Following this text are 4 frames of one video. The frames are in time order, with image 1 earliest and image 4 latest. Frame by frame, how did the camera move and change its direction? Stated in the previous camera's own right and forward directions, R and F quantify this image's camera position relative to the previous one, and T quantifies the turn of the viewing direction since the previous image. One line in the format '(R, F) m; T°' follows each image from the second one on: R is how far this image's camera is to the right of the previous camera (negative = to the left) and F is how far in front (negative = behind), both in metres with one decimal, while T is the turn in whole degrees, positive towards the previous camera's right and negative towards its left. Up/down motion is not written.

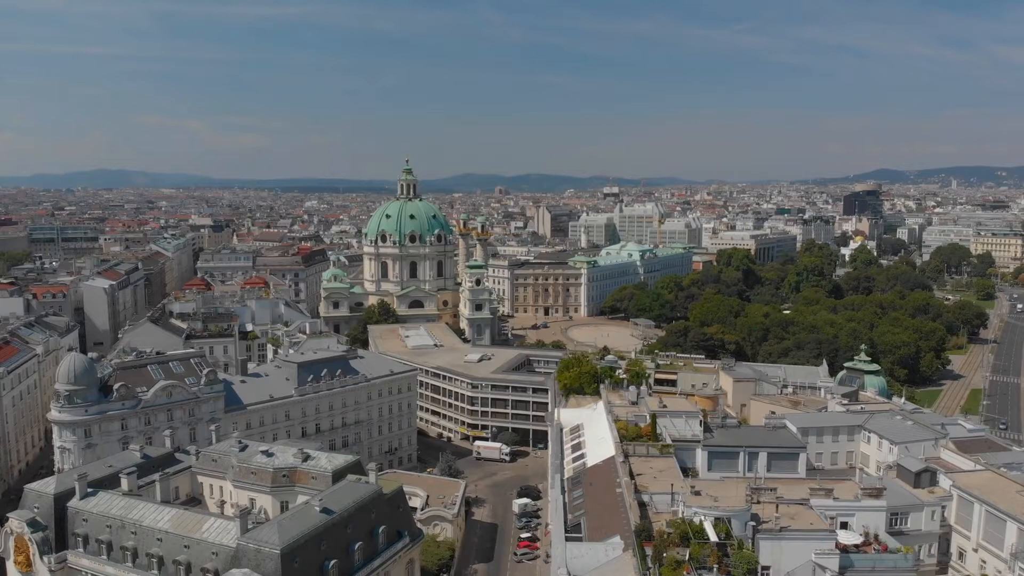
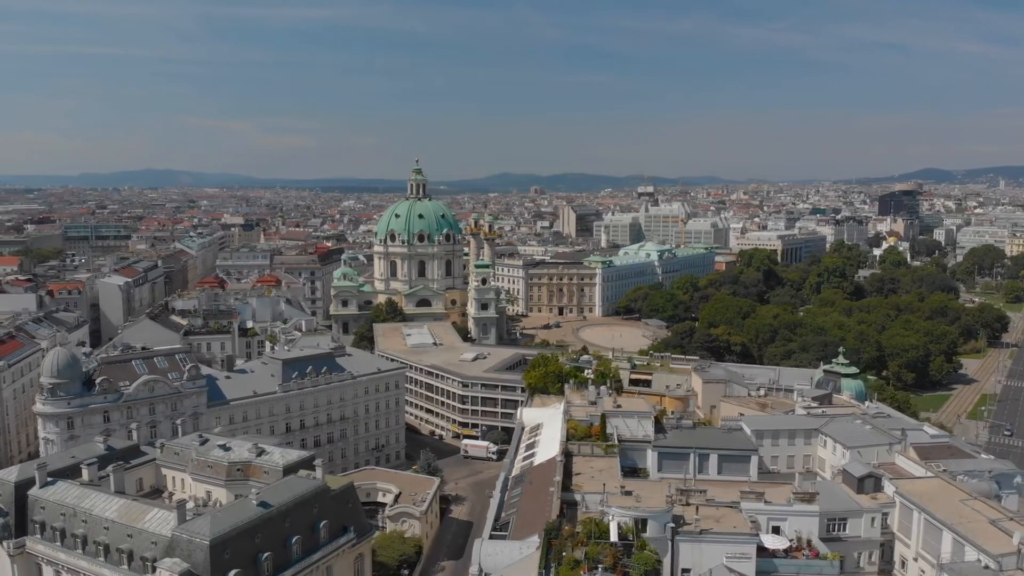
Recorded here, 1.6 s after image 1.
(+3.6, -0.1) m; -3°
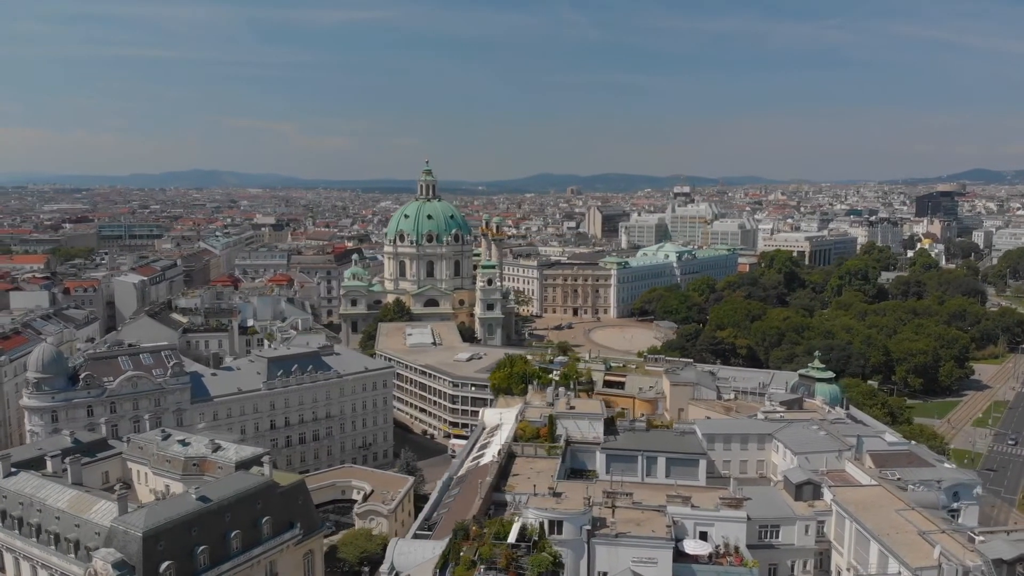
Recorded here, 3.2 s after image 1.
(+3.7, -0.1) m; -3°
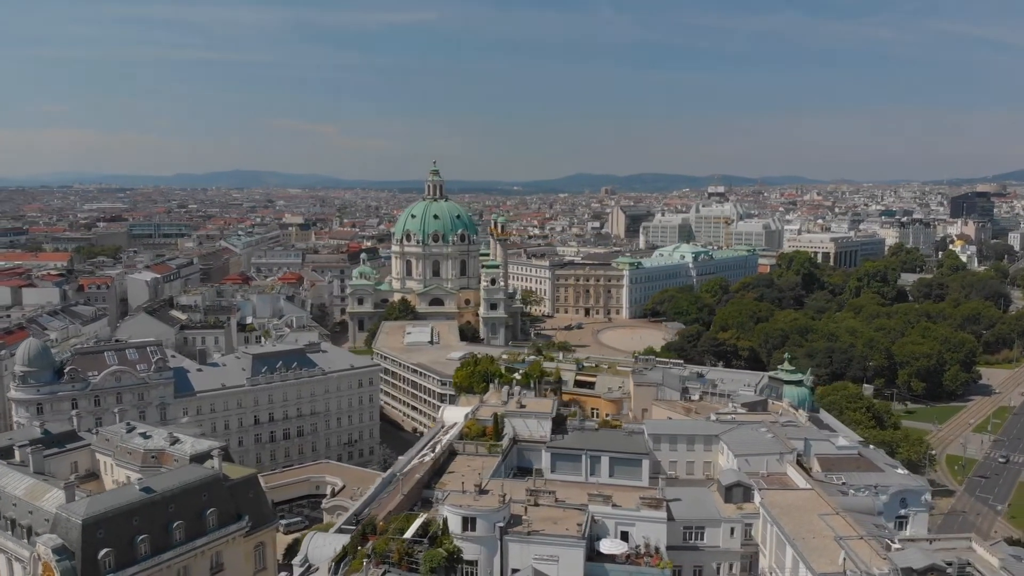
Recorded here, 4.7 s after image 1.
(+3.8, -0.2) m; -3°
